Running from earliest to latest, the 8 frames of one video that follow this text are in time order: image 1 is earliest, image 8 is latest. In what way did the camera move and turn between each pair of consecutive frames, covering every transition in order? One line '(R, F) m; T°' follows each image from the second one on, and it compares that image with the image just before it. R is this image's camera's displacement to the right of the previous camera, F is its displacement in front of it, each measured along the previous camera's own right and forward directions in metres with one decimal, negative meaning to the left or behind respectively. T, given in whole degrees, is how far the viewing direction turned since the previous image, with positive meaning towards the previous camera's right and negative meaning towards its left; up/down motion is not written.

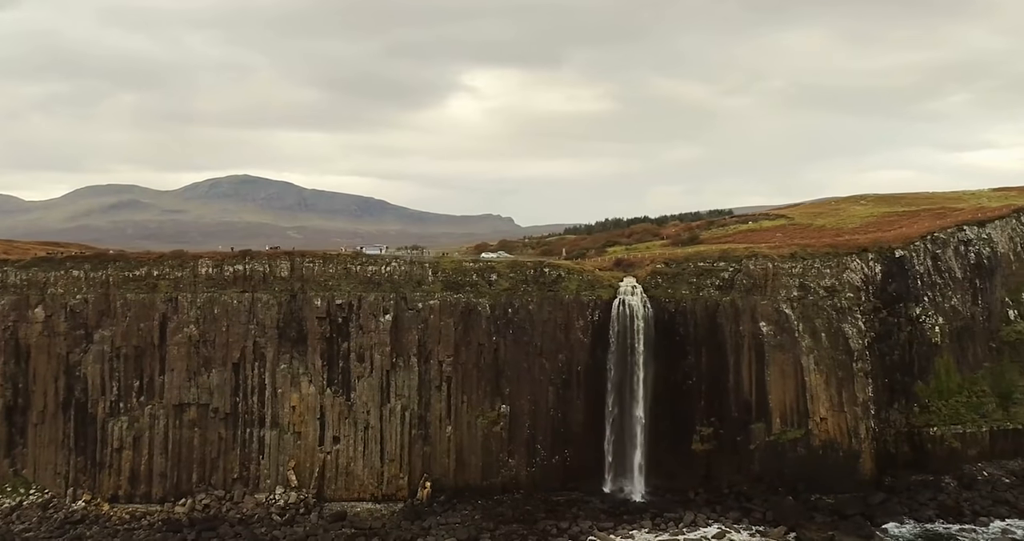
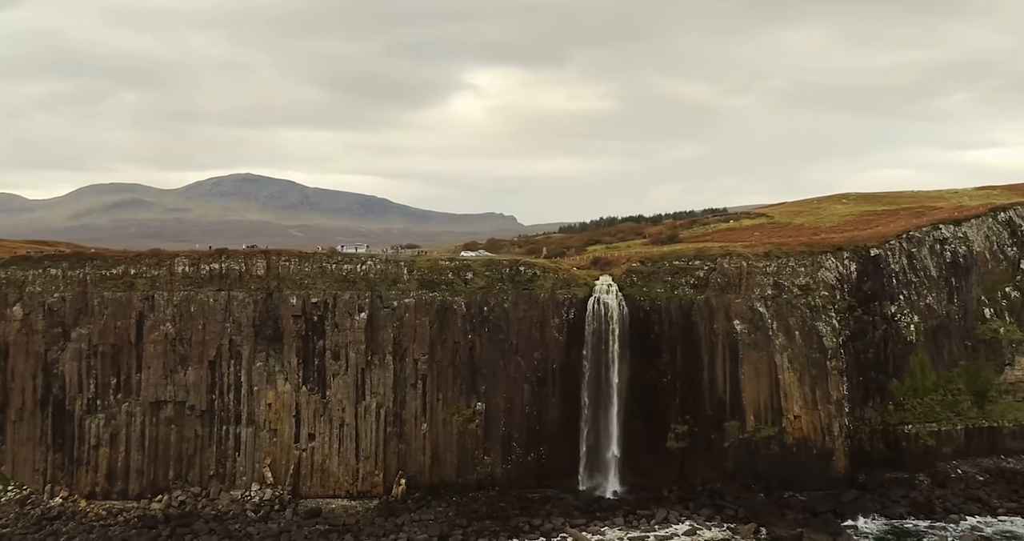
(+1.3, -0.2) m; 0°
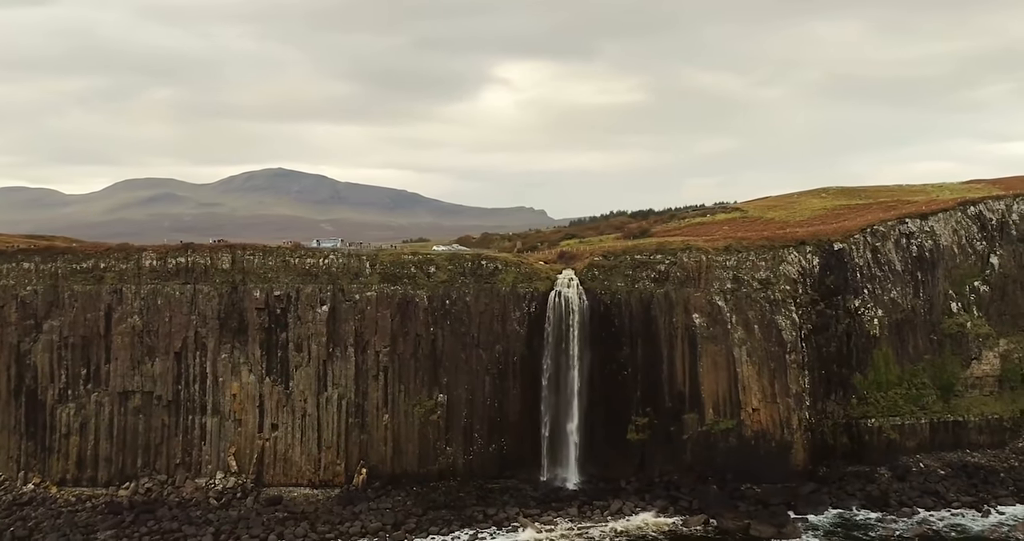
(+2.9, -0.5) m; -1°
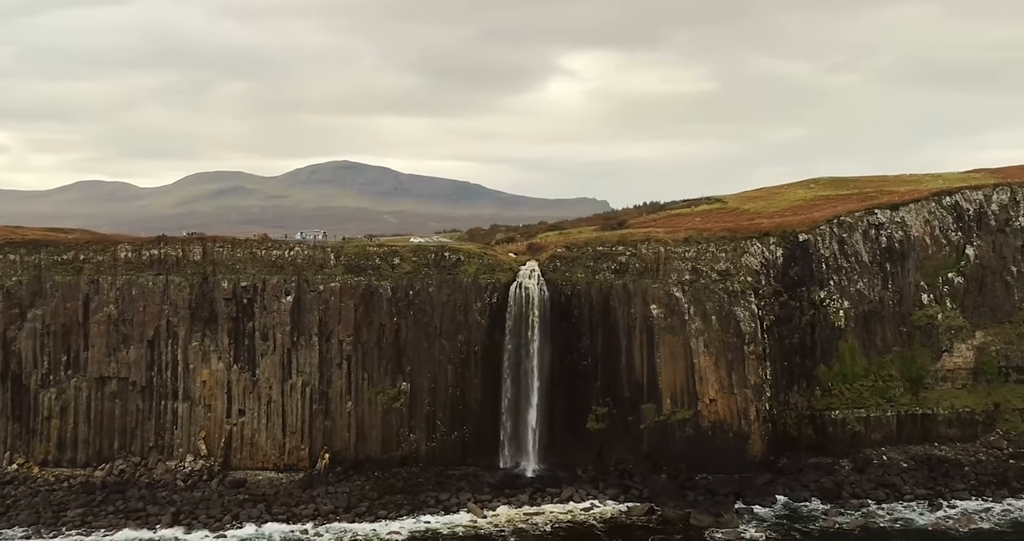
(+4.1, -0.5) m; -3°
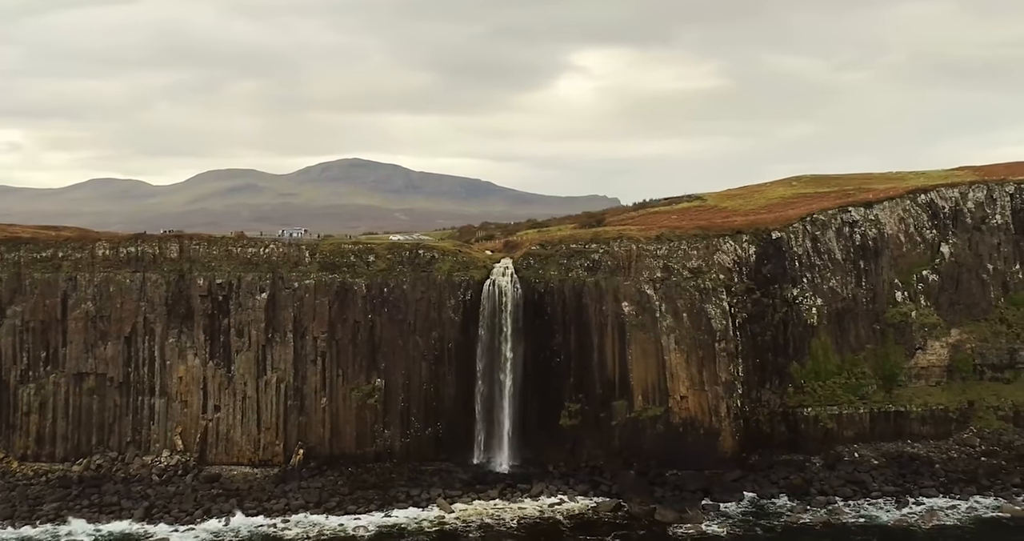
(+1.8, -0.3) m; -1°
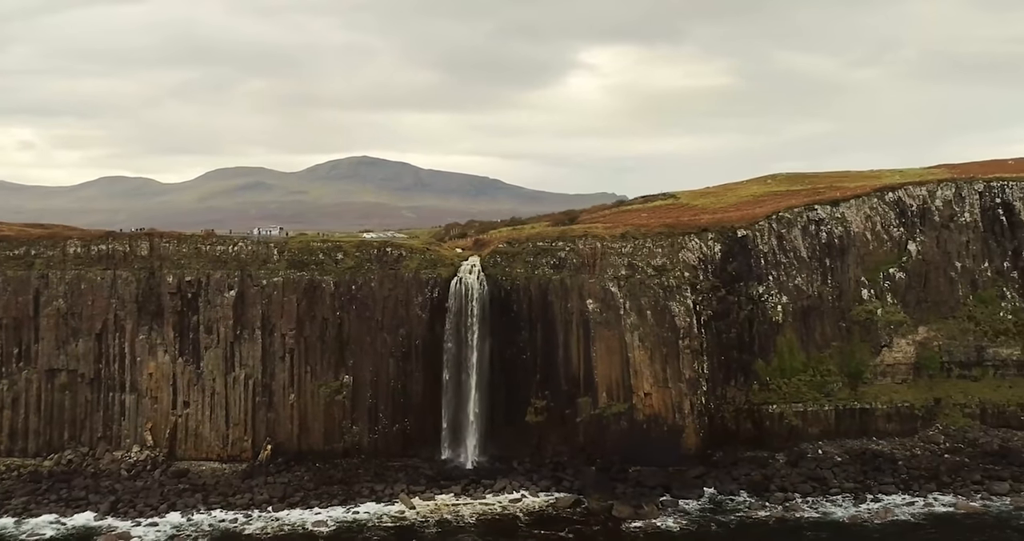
(+2.1, -0.3) m; 0°
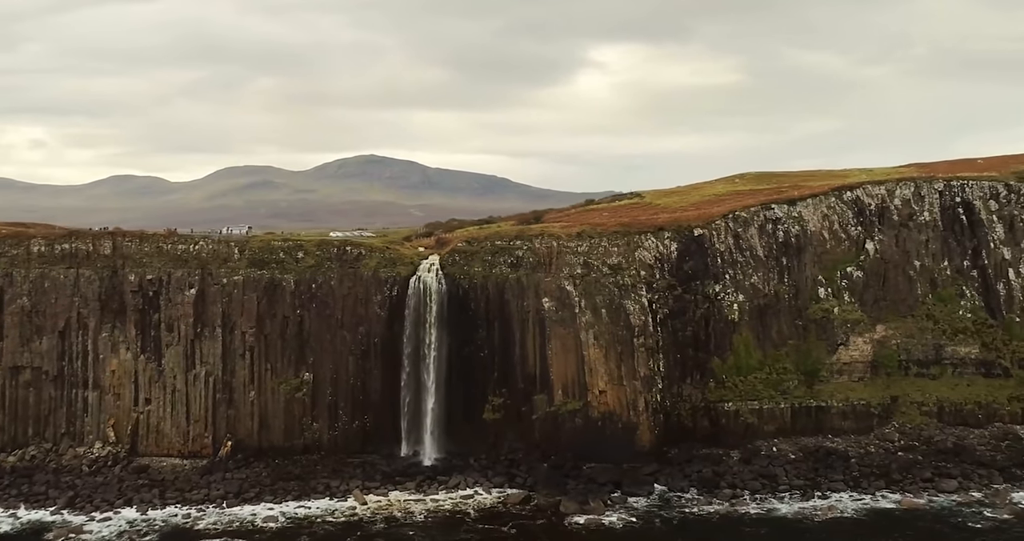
(+2.6, -0.4) m; 0°
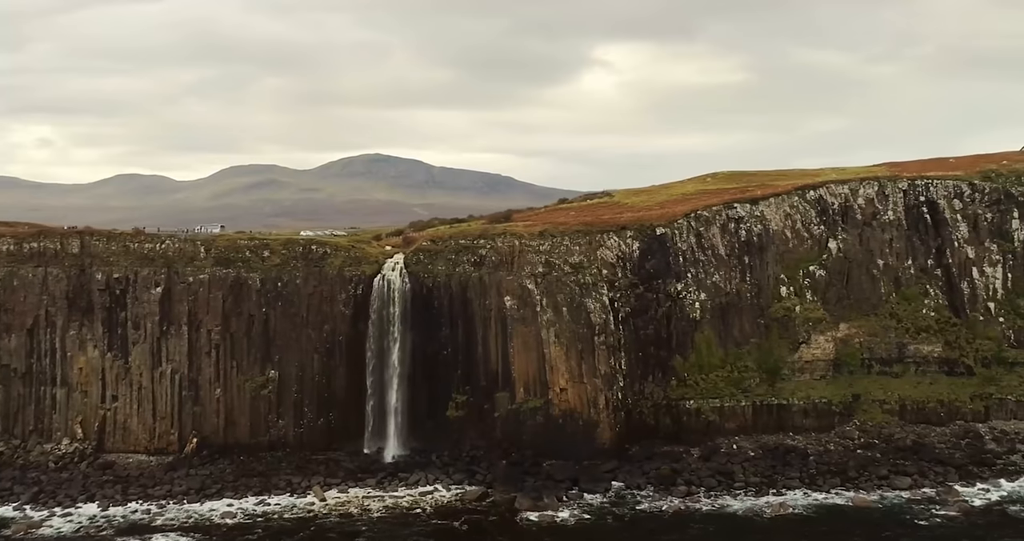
(+2.2, -0.3) m; 0°
